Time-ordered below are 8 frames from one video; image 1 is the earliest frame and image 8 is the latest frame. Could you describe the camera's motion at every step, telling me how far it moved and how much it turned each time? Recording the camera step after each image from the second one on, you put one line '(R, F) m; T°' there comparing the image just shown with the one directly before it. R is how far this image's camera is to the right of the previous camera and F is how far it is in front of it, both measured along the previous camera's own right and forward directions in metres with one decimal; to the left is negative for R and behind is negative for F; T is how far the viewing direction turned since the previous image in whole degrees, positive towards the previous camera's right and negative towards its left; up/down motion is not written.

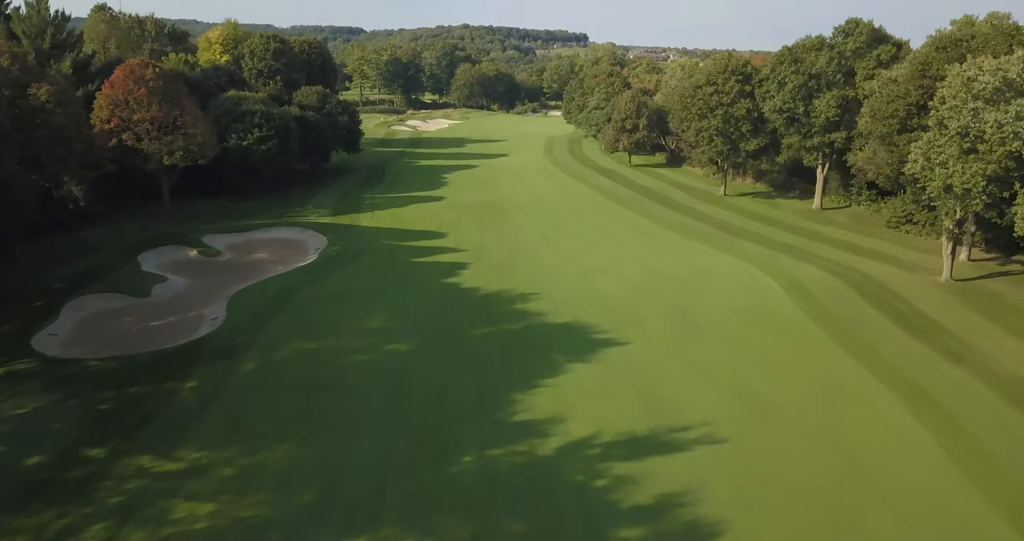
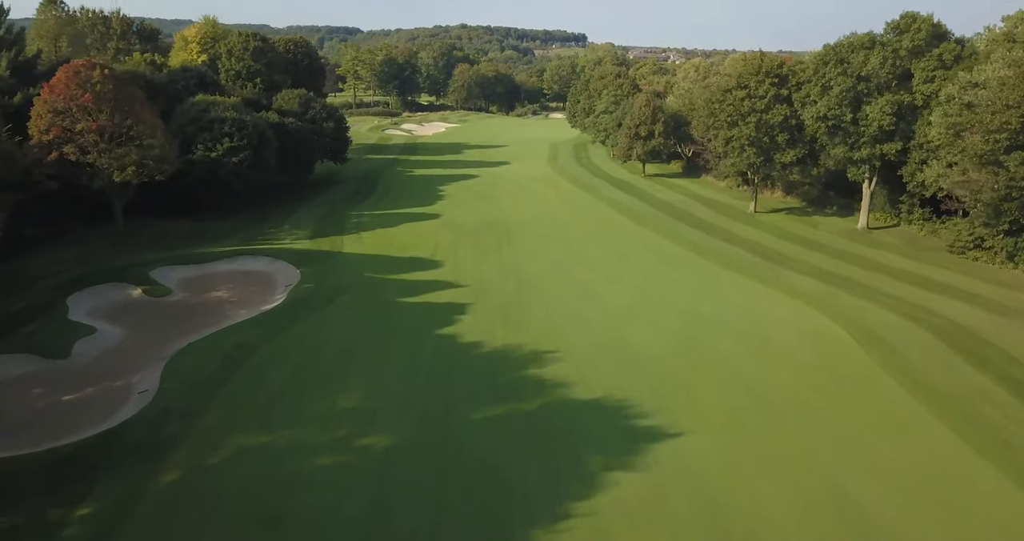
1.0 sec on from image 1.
(-0.5, +5.2) m; 0°
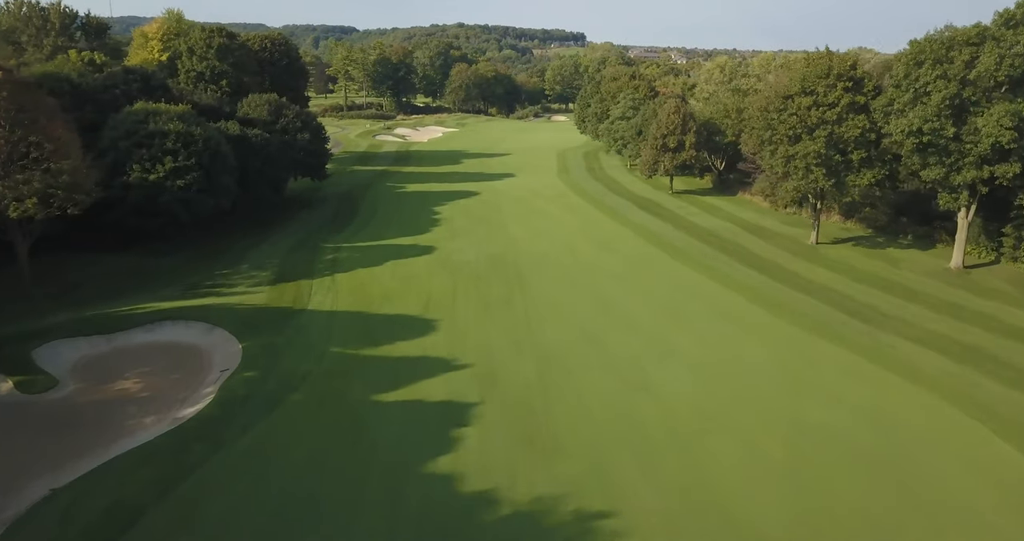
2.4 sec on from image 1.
(-0.8, +7.5) m; 0°
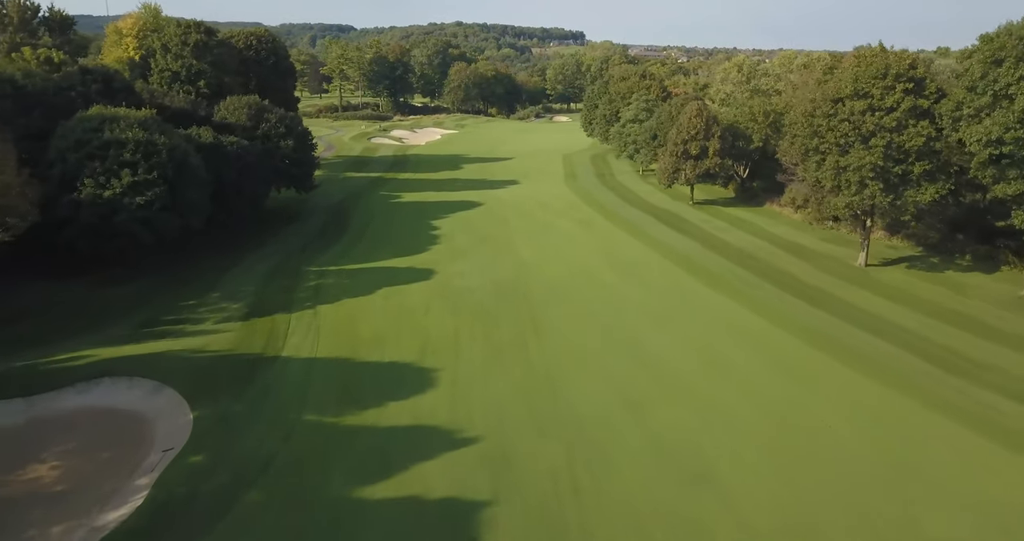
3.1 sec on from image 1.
(-0.6, +4.1) m; 0°
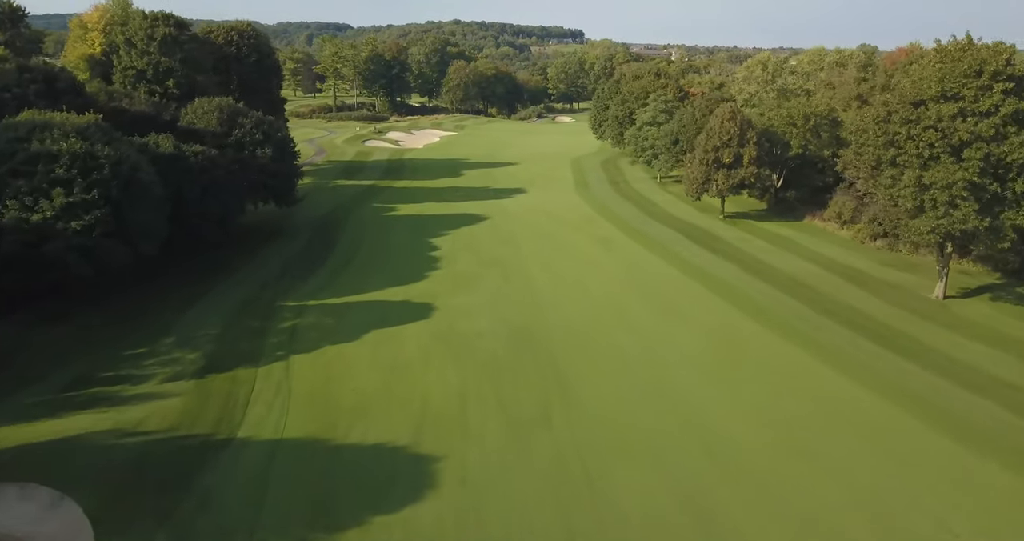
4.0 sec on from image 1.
(-0.8, +4.8) m; 0°
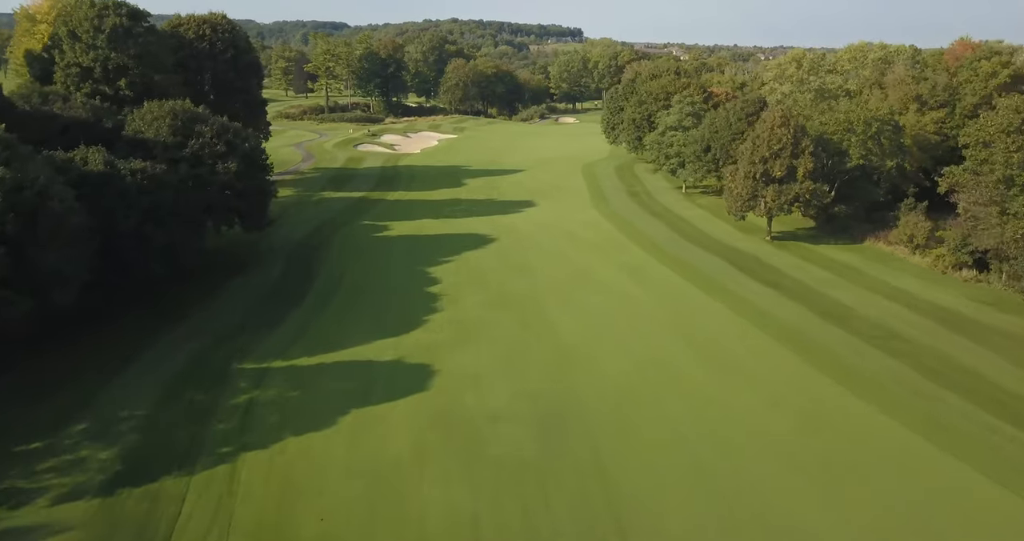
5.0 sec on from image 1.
(-0.9, +5.6) m; 0°
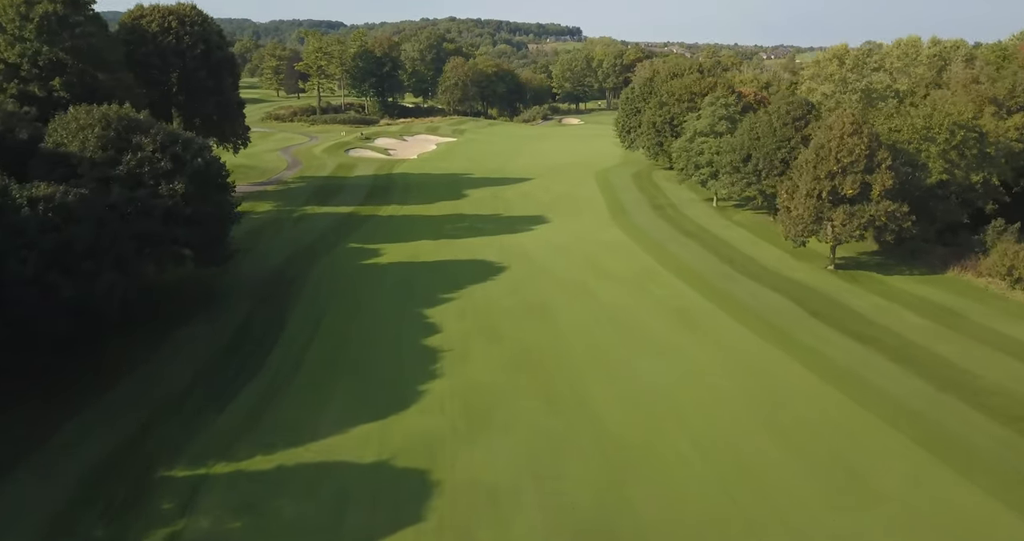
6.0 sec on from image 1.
(-0.9, +5.5) m; 0°
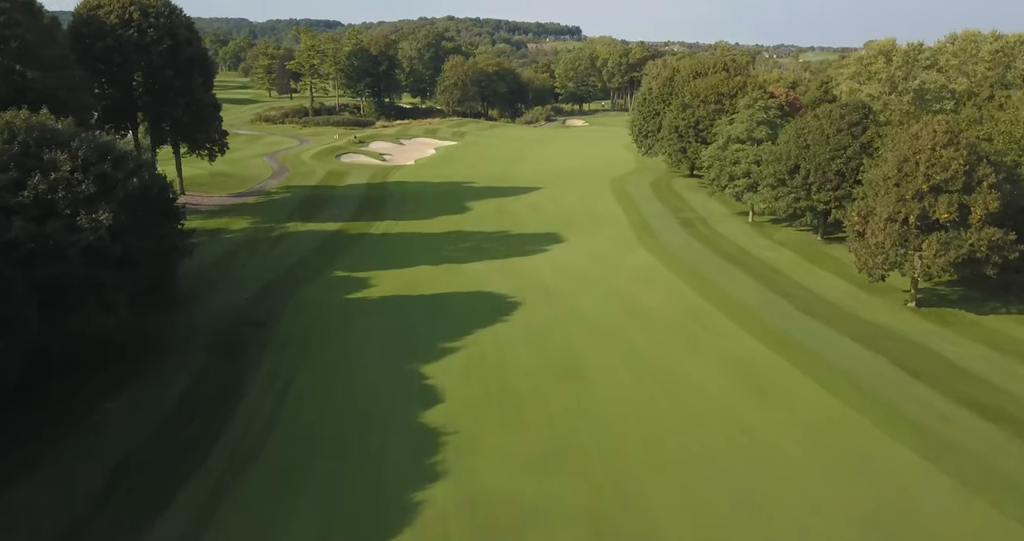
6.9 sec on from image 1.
(-0.8, +4.9) m; 0°
